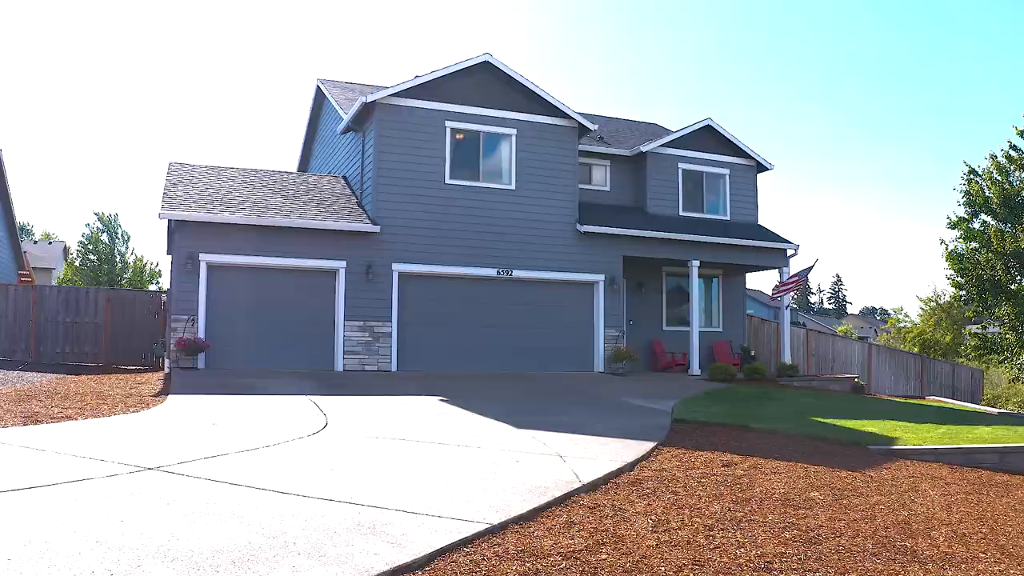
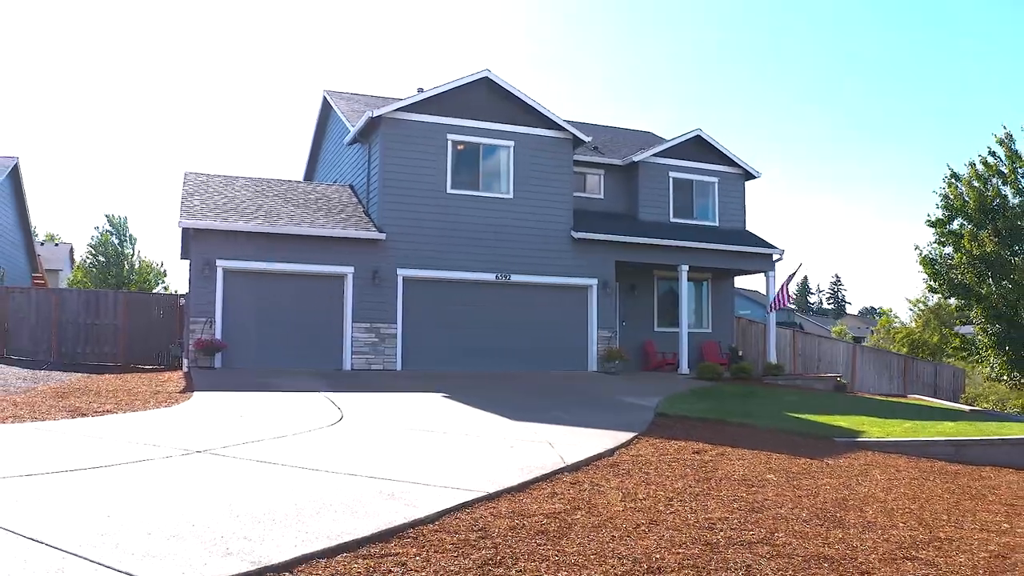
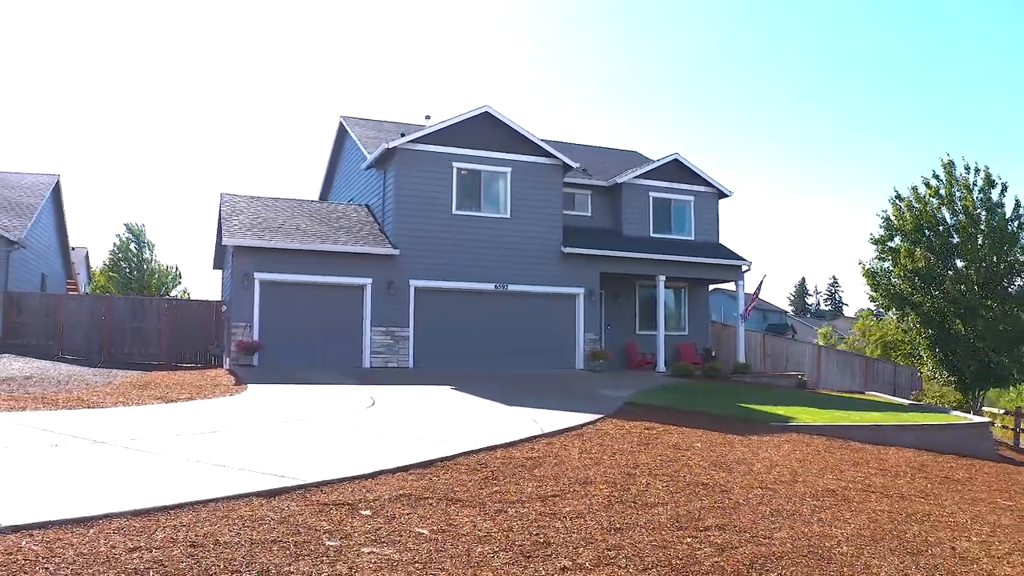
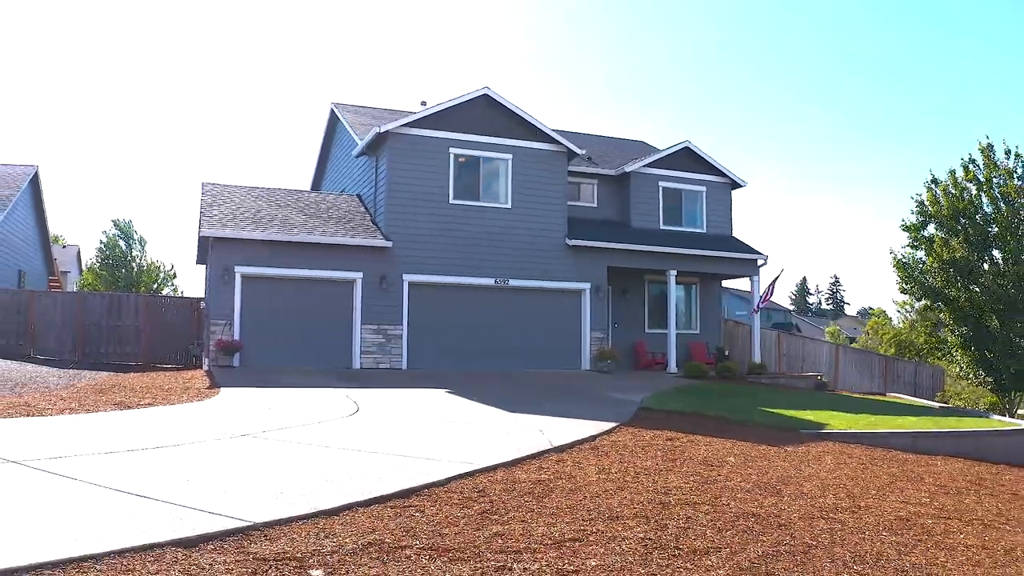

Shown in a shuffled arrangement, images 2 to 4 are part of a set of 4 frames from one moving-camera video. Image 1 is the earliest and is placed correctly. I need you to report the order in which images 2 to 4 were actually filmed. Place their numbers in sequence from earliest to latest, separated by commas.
2, 4, 3
